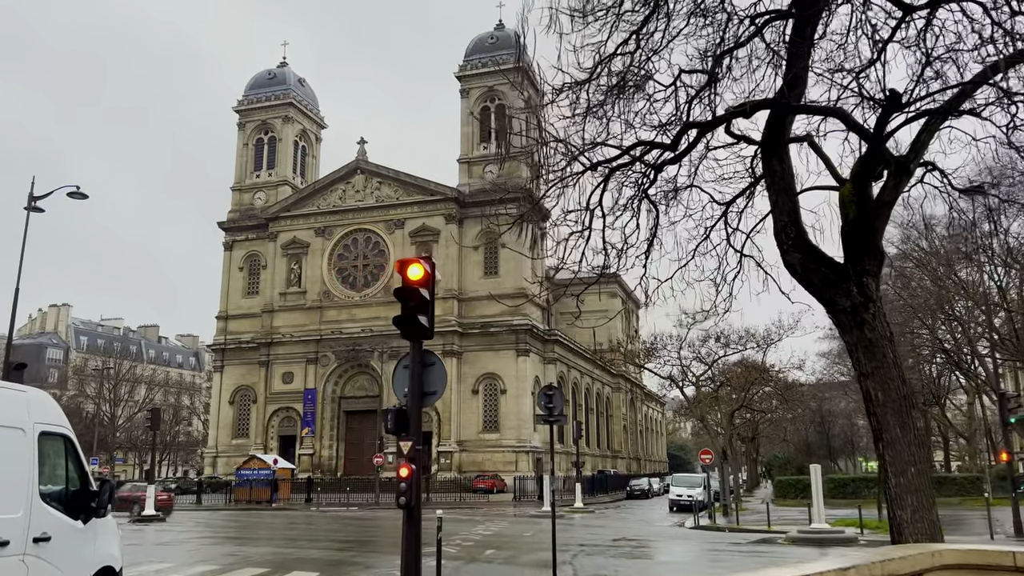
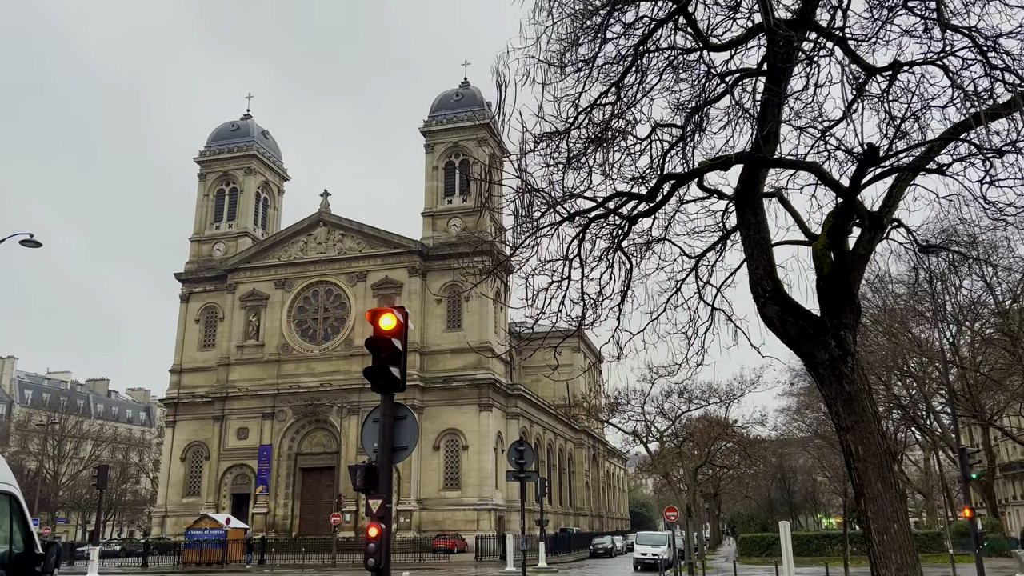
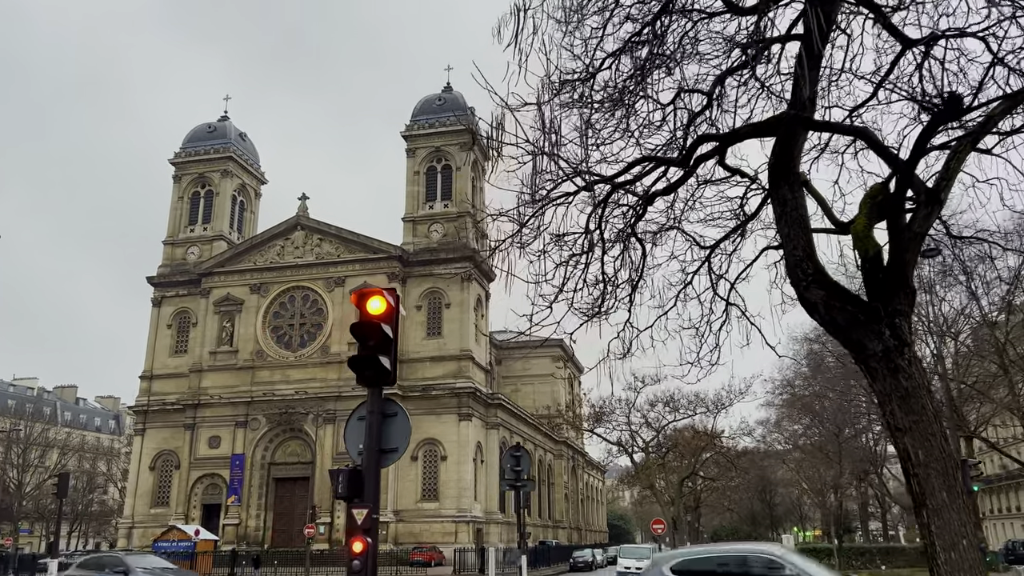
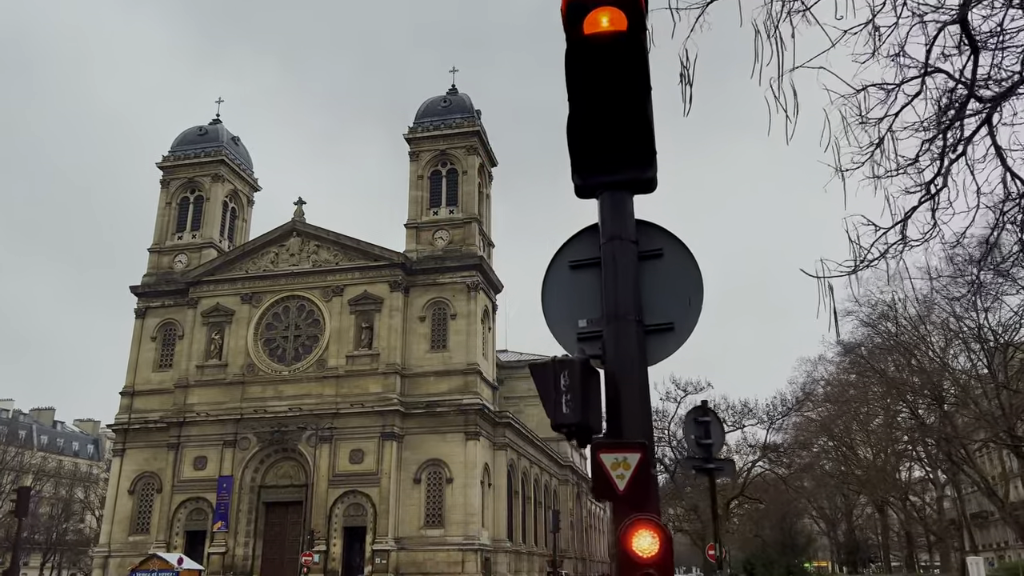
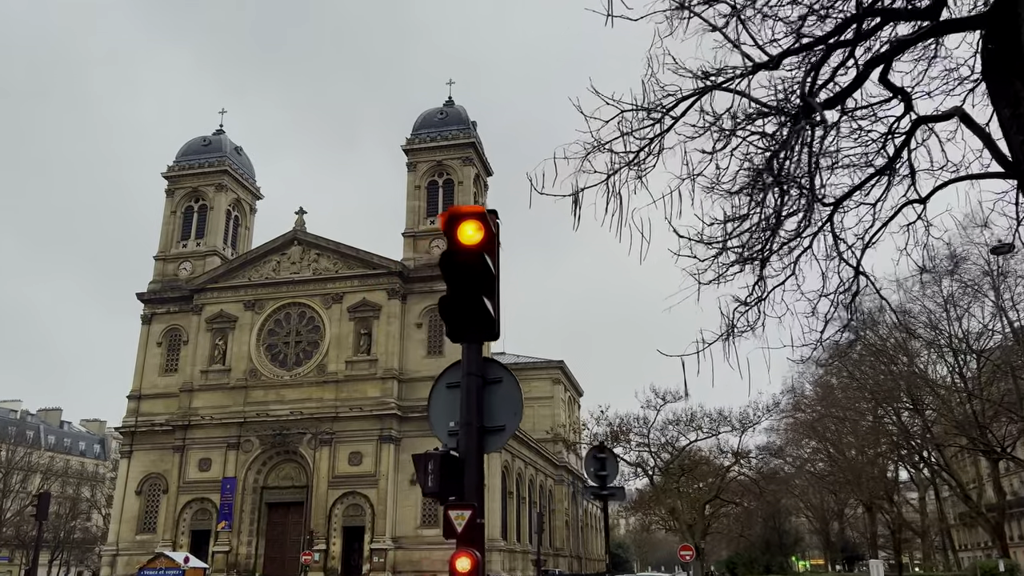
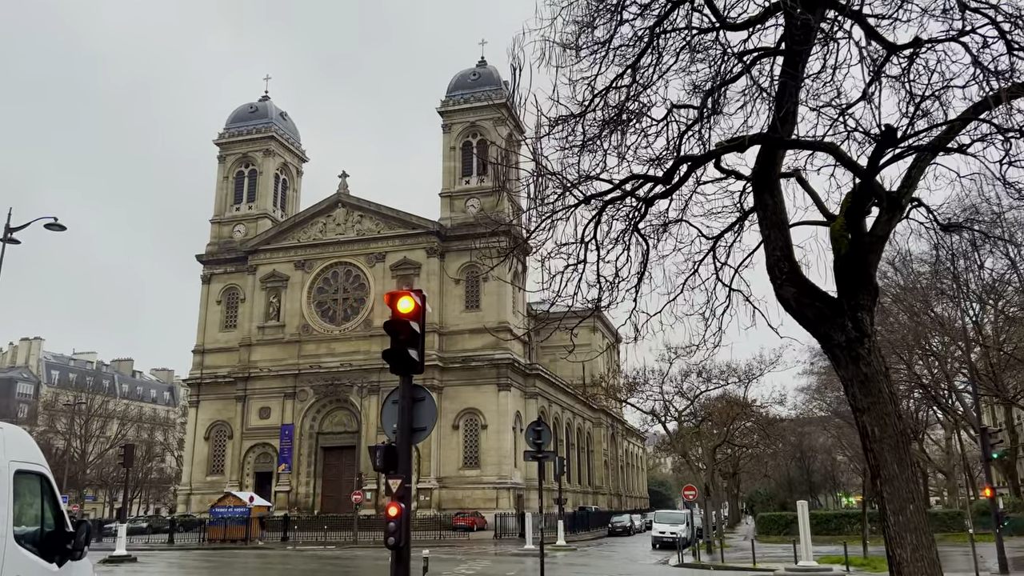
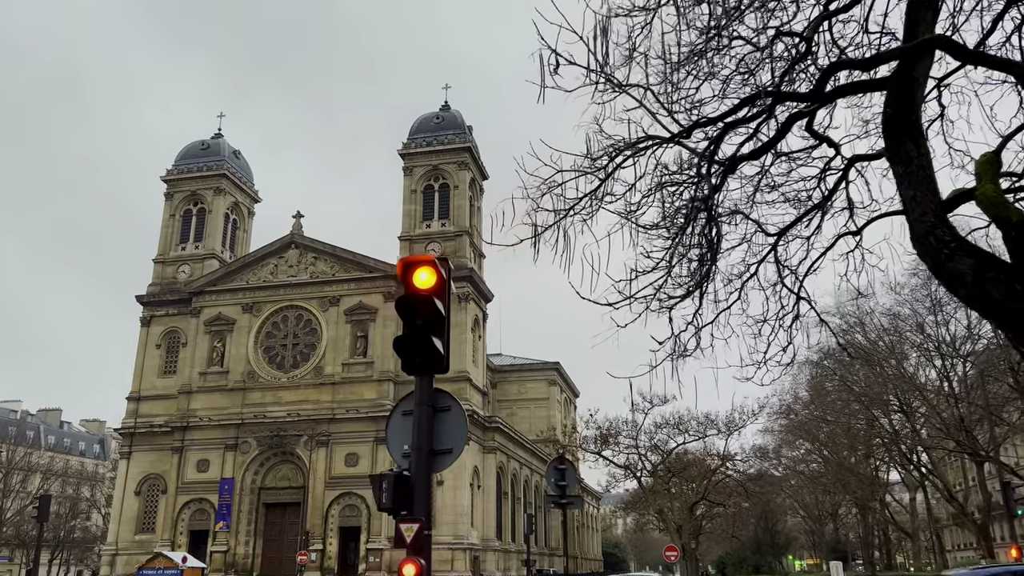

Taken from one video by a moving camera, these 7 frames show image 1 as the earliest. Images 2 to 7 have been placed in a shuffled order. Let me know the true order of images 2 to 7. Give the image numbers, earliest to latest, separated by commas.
6, 2, 3, 7, 5, 4
